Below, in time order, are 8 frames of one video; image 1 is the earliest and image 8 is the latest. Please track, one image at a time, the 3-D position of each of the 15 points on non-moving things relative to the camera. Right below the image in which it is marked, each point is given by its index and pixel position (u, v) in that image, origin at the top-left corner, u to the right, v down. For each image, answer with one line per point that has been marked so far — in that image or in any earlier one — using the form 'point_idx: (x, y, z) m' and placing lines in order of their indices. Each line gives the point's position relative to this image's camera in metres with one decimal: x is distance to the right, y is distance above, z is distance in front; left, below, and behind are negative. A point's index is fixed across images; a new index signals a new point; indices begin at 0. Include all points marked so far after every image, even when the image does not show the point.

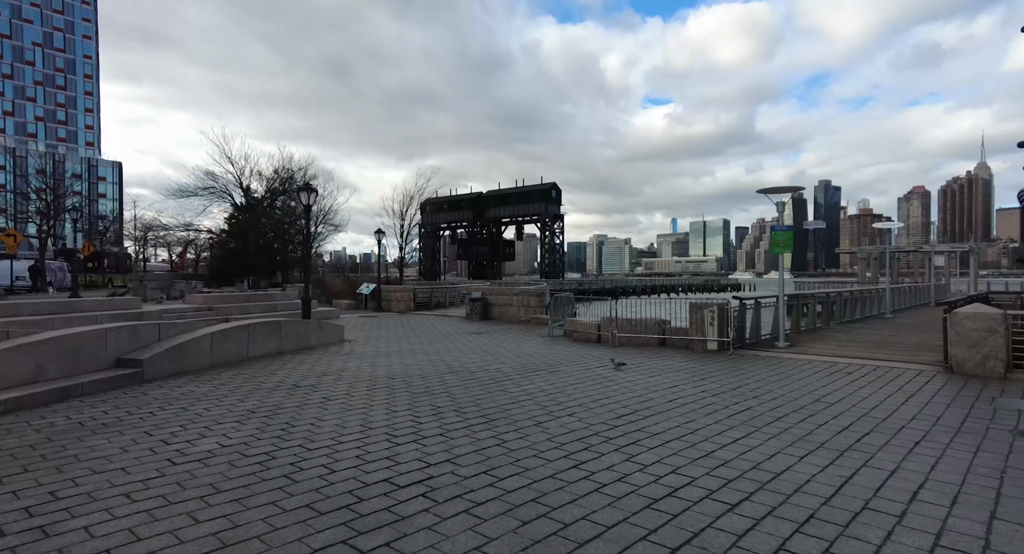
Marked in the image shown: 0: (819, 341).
0: (+7.9, -1.7, +14.2) m
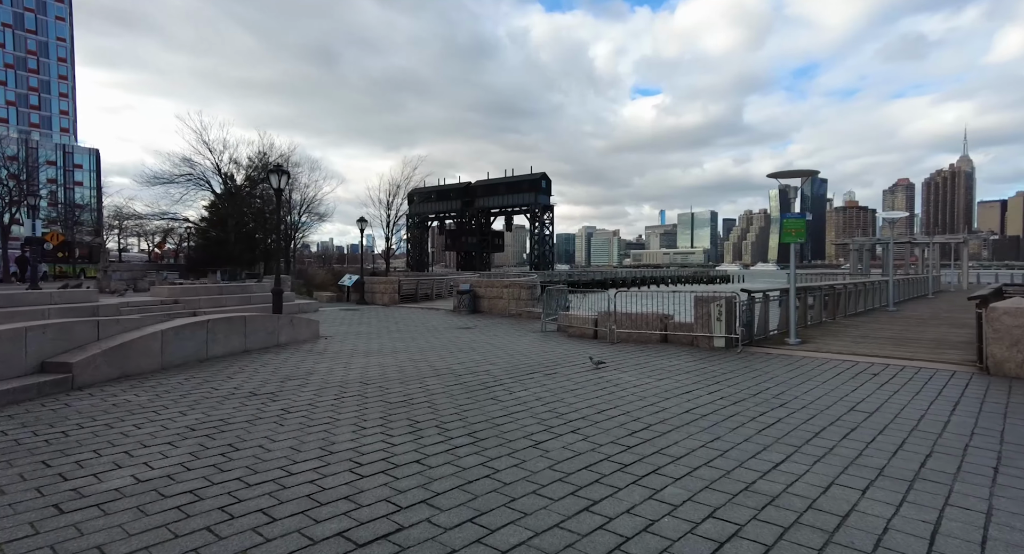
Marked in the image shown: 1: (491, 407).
0: (+7.7, -1.5, +13.3) m
1: (-0.2, -1.5, +6.4) m
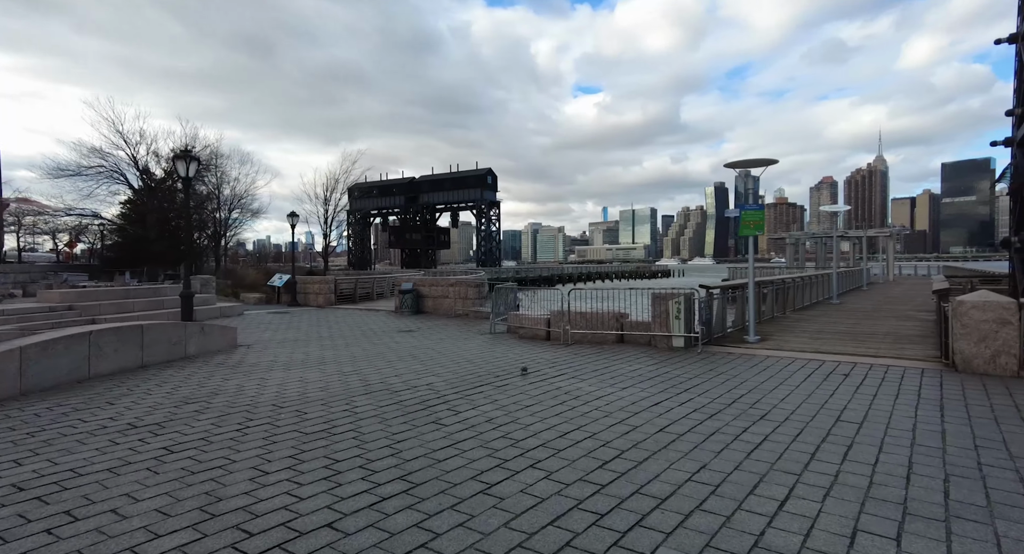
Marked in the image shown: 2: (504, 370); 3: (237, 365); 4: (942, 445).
0: (+6.4, -1.3, +12.9) m
1: (-0.8, -1.5, +5.3) m
2: (-0.1, -1.5, +8.7) m
3: (-4.5, -1.4, +9.0) m
4: (+4.0, -1.5, +5.1) m
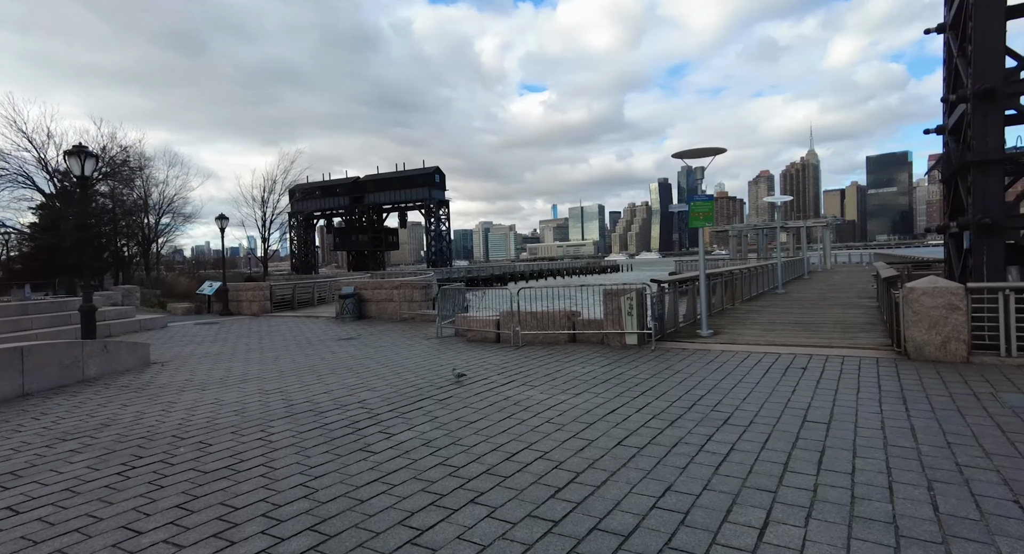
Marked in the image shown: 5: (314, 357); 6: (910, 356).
0: (+5.2, -1.1, +12.8) m
1: (-1.3, -1.6, +4.6) m
2: (-0.9, -1.5, +8.0) m
3: (-5.3, -1.6, +7.9) m
4: (+3.5, -1.4, +4.7) m
5: (-3.9, -1.5, +10.8) m
6: (+6.0, -1.2, +8.3) m
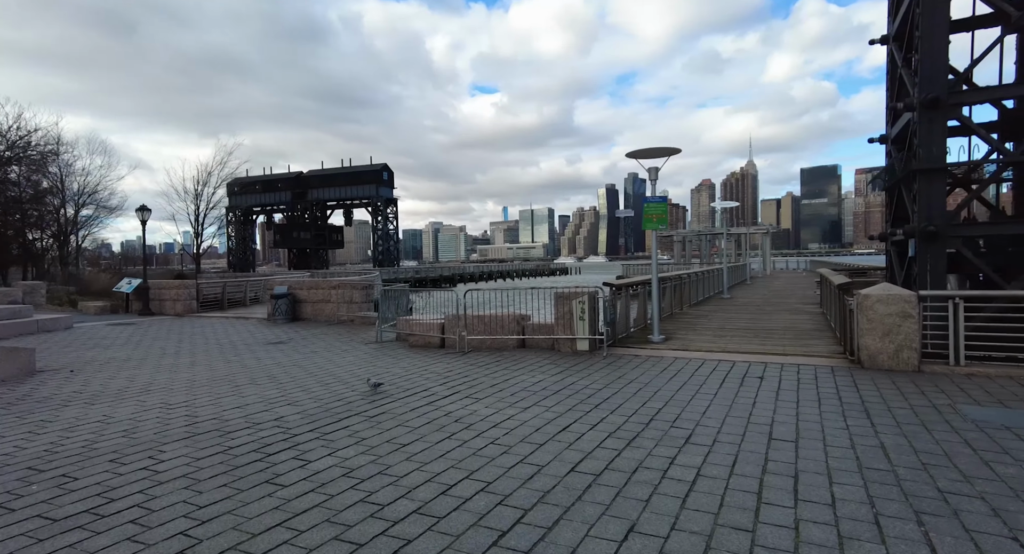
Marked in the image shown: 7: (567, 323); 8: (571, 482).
0: (+4.0, -1.2, +12.5) m
1: (-1.7, -1.6, +3.8) m
2: (-1.7, -1.5, +7.2) m
3: (-6.0, -1.5, +6.8) m
4: (+3.0, -1.5, +4.3) m
5: (-4.9, -1.5, +9.7) m
6: (+5.2, -1.3, +8.2) m
7: (+1.0, -0.9, +10.4) m
8: (+0.4, -1.5, +4.1) m
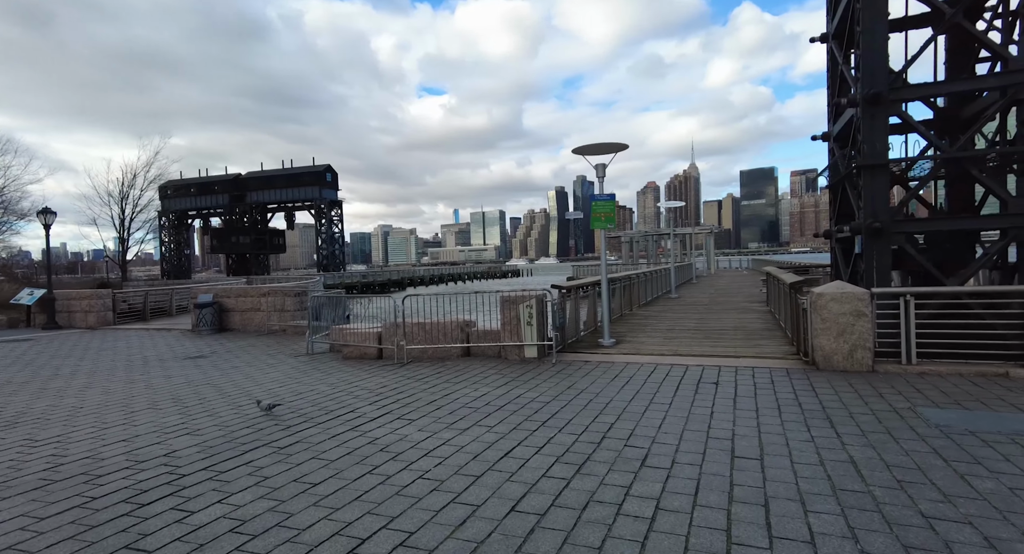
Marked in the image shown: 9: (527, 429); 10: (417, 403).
0: (+2.8, -1.2, +12.2) m
1: (-2.1, -1.6, +2.9) m
2: (-2.4, -1.6, +6.3) m
3: (-6.7, -1.7, +5.5) m
4: (+2.5, -1.5, +3.9) m
5: (-5.8, -1.7, +8.6) m
6: (+4.4, -1.3, +7.9) m
7: (0.0, -0.9, +9.7) m
8: (0.0, -1.6, +3.5) m
9: (+0.2, -1.5, +5.6) m
10: (-1.2, -1.6, +6.8) m
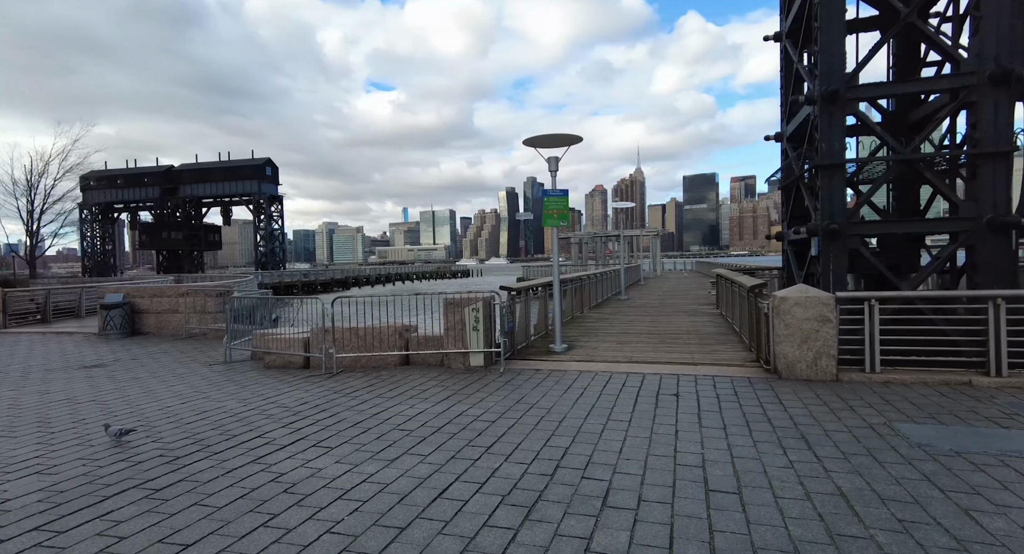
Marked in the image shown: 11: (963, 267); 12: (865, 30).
0: (+1.7, -1.3, +11.5) m
1: (-2.4, -1.6, +1.9) m
2: (-3.0, -1.6, +5.3) m
3: (-7.2, -1.6, +4.1) m
4: (+2.1, -1.5, +3.3) m
5: (-6.6, -1.6, +7.2) m
6: (+3.6, -1.3, +7.5) m
7: (-0.9, -0.9, +8.9) m
8: (-0.3, -1.6, +2.6) m
9: (-0.4, -1.6, +4.7) m
10: (-1.8, -1.6, +5.9) m
11: (+8.3, +0.2, +10.1) m
12: (+7.2, +5.0, +11.2) m
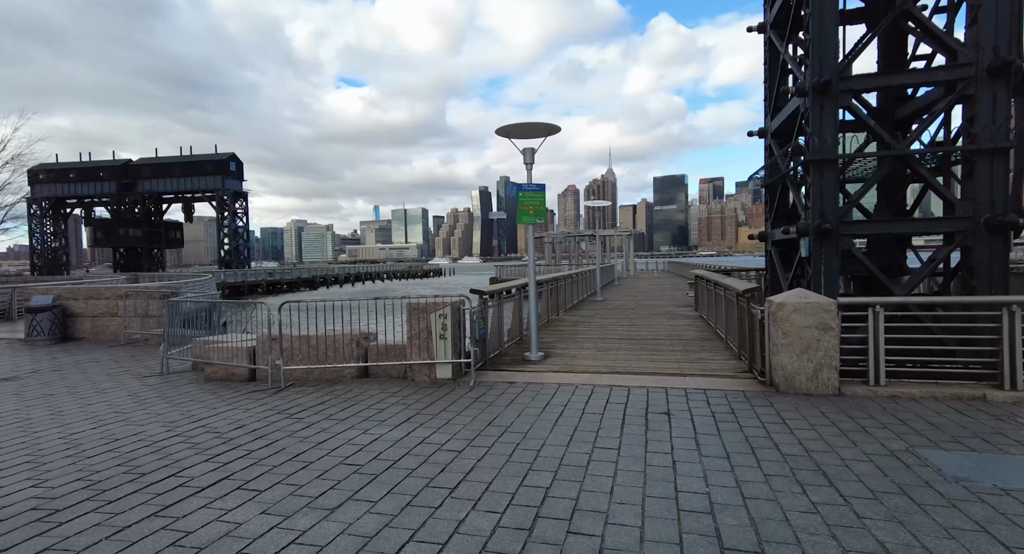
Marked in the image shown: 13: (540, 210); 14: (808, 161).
0: (+1.1, -1.3, +10.8) m
1: (-2.5, -1.6, +0.9) m
2: (-3.2, -1.6, +4.3) m
3: (-7.4, -1.7, +2.9) m
4: (+2.0, -1.5, +2.5) m
5: (-6.9, -1.6, +6.0) m
6: (+3.3, -1.4, +6.8) m
7: (-1.3, -1.0, +8.0) m
8: (-0.5, -1.6, +1.7) m
9: (-0.6, -1.6, +3.9) m
10: (-2.1, -1.6, +4.9) m
11: (+7.8, +0.1, +9.7) m
12: (+6.7, +5.0, +10.7) m
13: (+0.5, +1.3, +10.7) m
14: (+5.0, +2.0, +9.4) m
